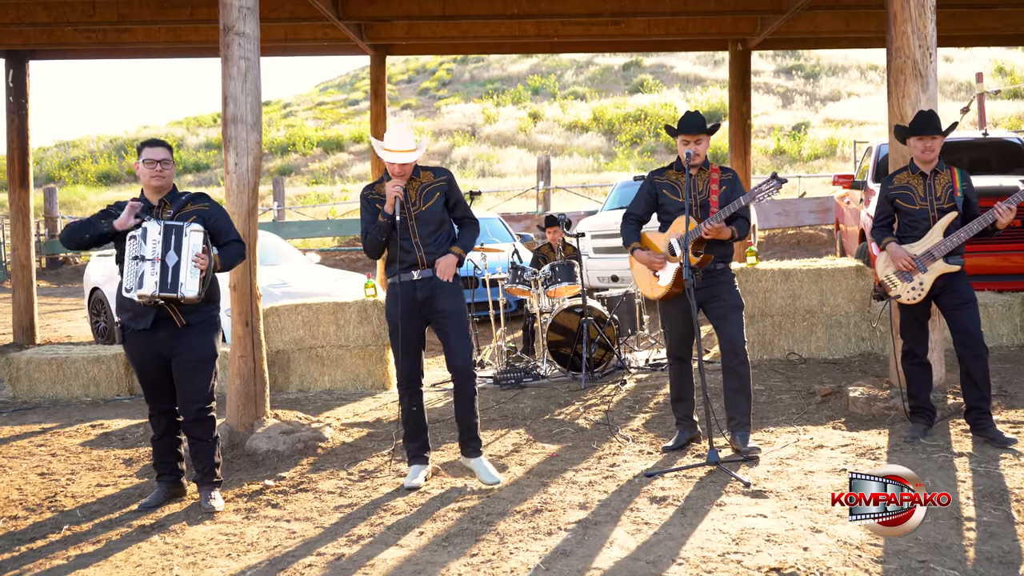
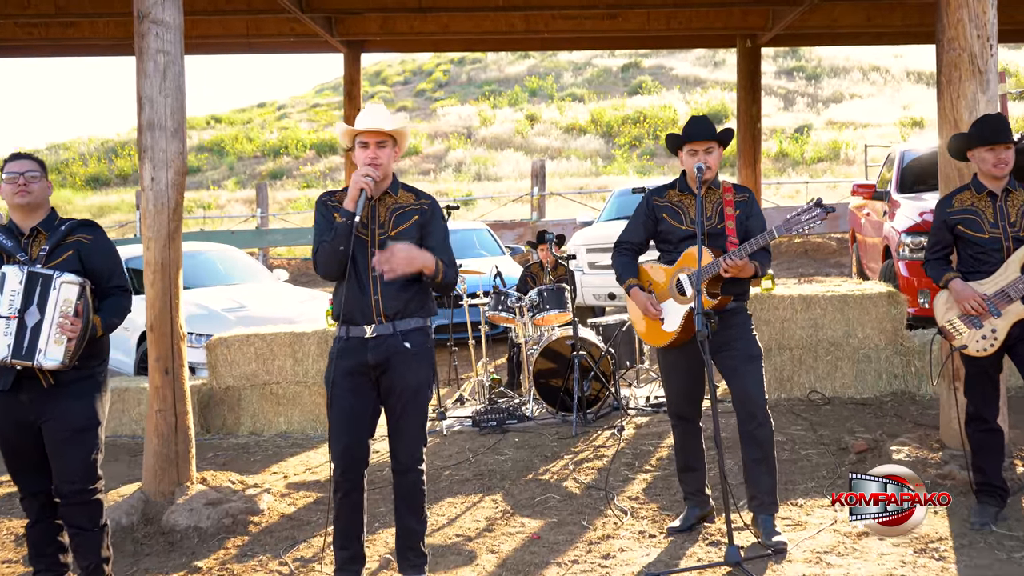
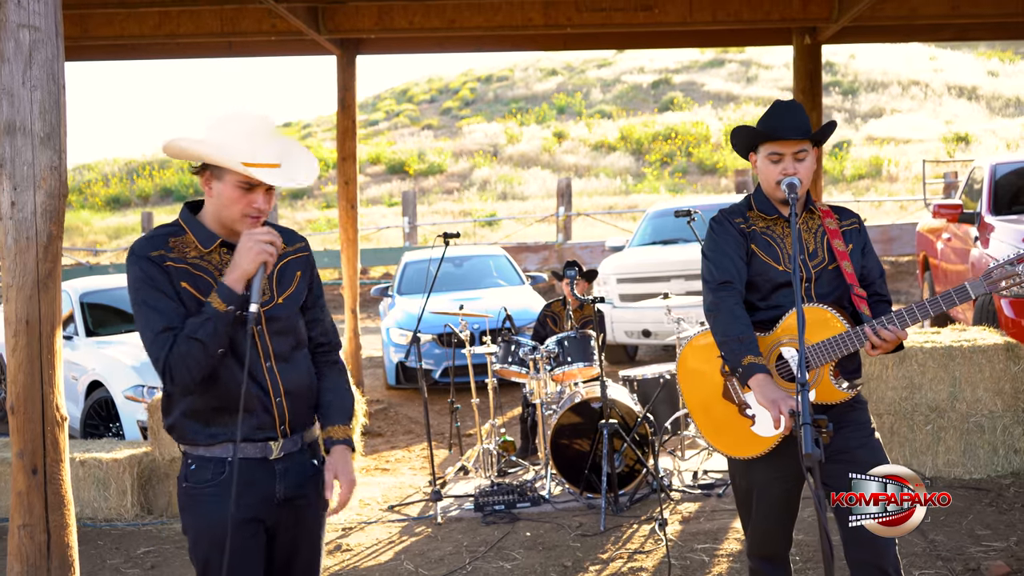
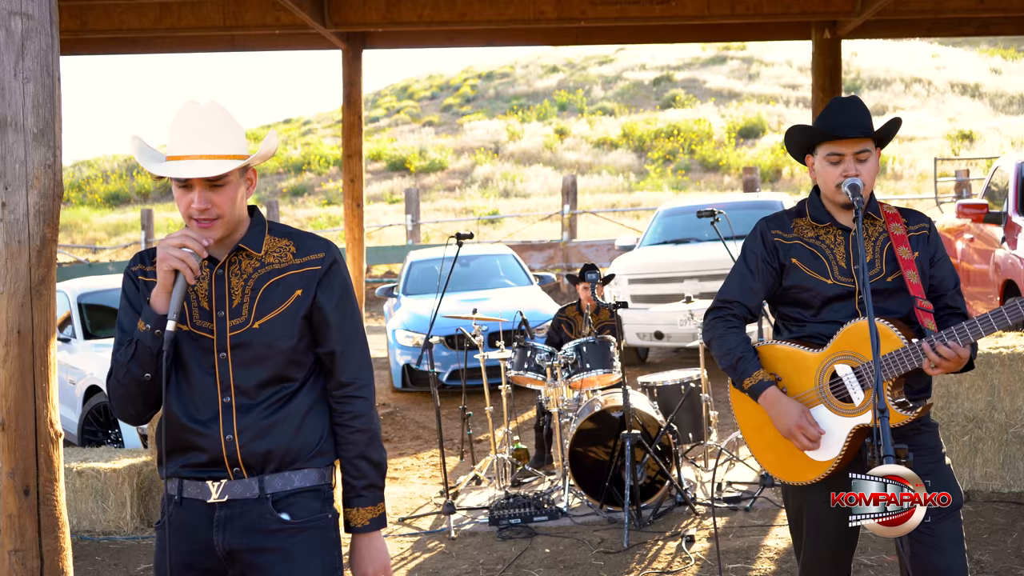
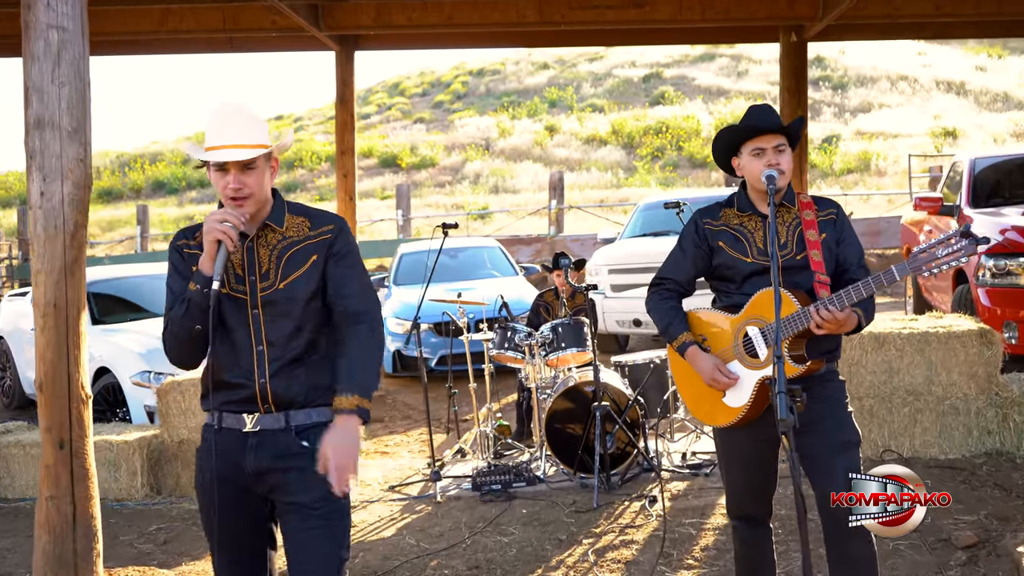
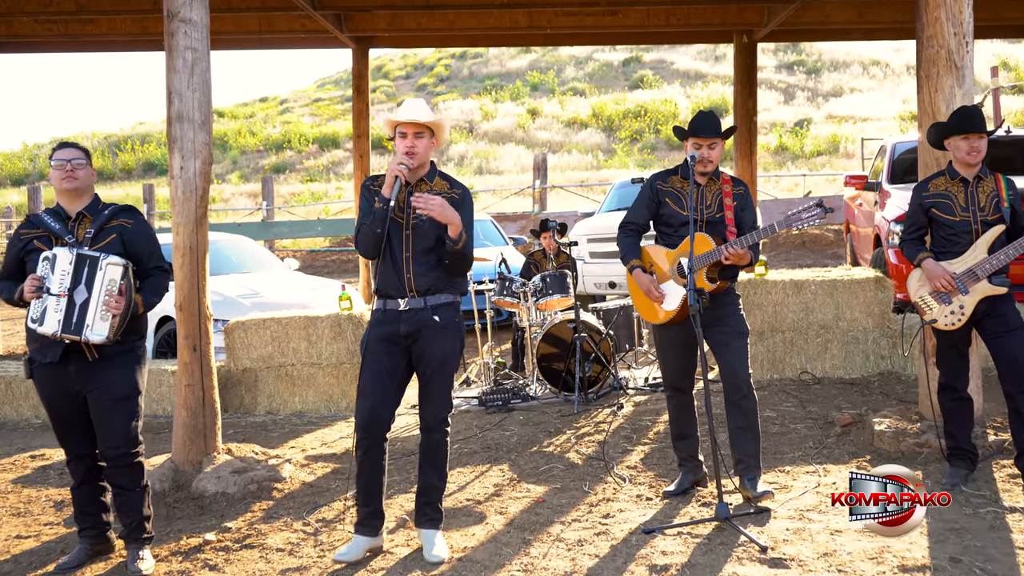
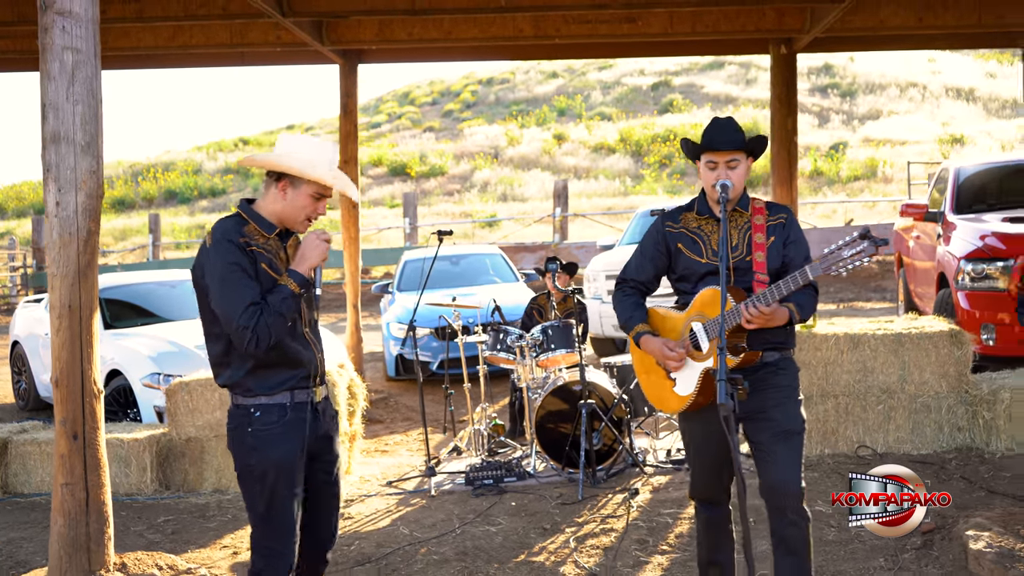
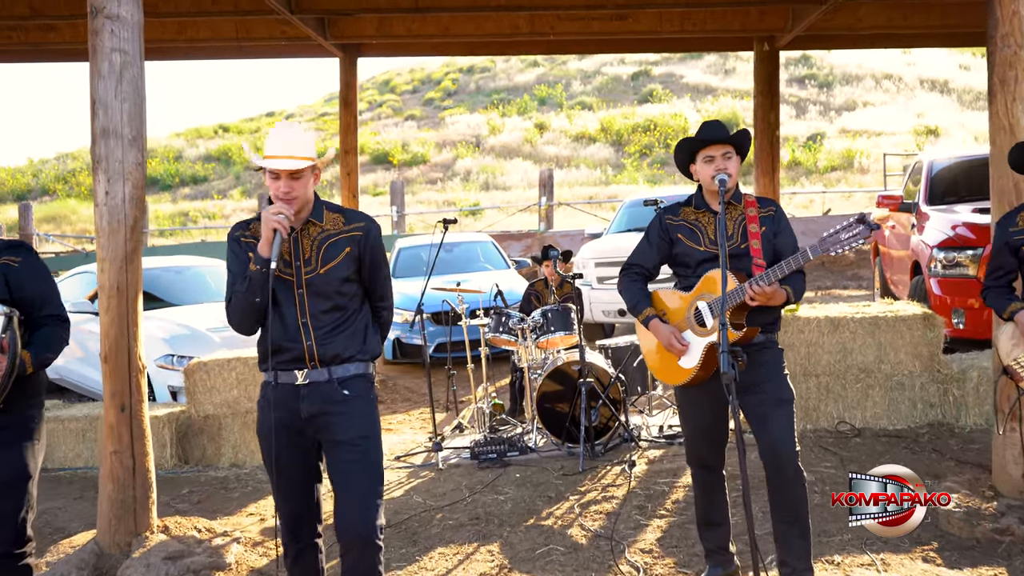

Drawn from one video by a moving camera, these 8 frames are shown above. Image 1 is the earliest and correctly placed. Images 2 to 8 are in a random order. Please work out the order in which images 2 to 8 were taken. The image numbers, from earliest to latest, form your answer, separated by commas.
6, 2, 8, 5, 4, 3, 7
